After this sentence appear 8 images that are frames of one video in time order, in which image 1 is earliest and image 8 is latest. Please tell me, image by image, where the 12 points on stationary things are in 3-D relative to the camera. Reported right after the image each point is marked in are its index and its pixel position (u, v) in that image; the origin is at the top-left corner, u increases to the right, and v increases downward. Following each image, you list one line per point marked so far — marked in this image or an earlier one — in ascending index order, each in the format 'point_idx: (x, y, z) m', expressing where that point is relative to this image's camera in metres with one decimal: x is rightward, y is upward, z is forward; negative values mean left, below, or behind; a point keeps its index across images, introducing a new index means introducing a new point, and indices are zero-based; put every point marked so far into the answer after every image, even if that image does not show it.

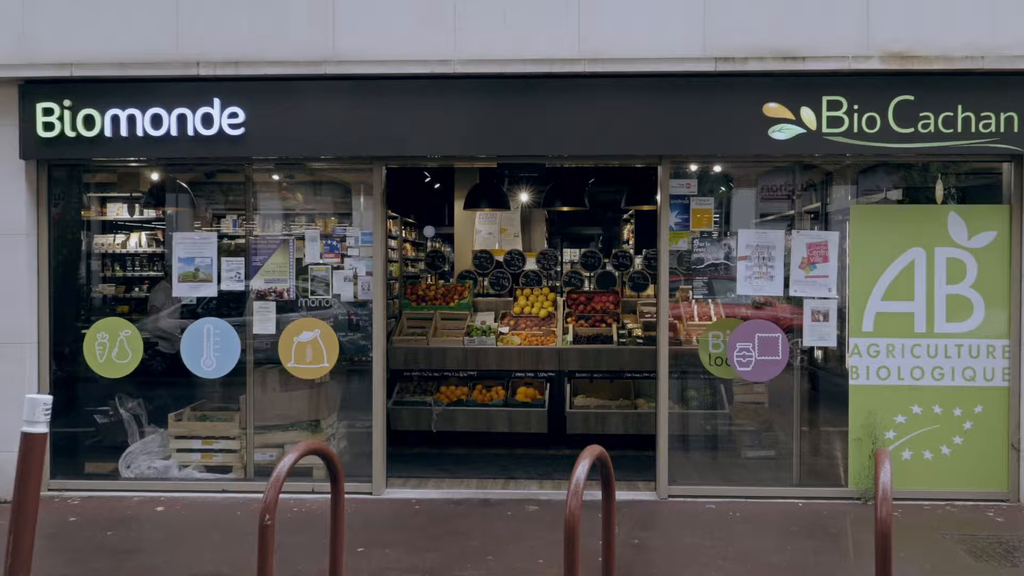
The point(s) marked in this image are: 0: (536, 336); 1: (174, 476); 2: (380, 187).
0: (+0.3, -0.6, +8.2) m
1: (-3.0, -1.7, +6.4) m
2: (-1.2, +0.8, +6.2) m
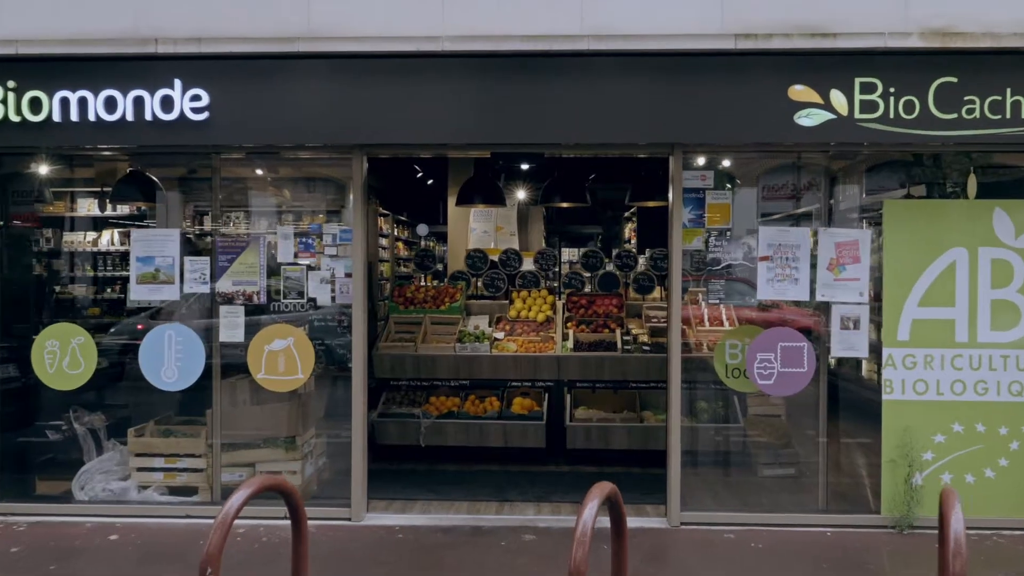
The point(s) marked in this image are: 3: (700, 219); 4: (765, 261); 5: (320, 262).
0: (+0.2, -0.6, +7.6) m
1: (-3.1, -1.7, +5.8) m
2: (-1.2, +0.8, +5.5) m
3: (+1.4, +0.5, +5.5) m
4: (+1.9, +0.2, +5.5) m
5: (-1.5, +0.2, +5.7) m
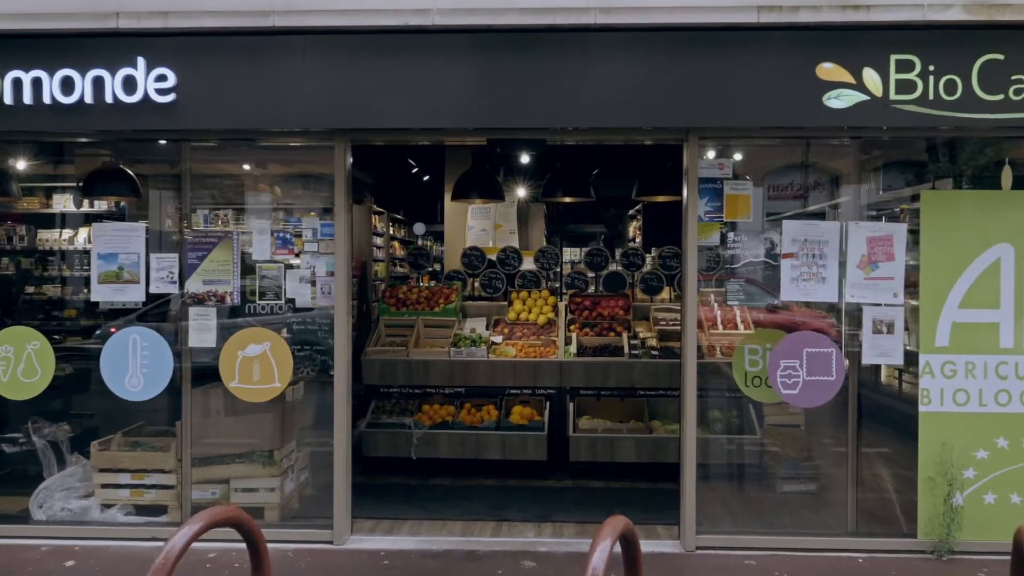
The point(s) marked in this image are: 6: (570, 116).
0: (+0.2, -0.6, +7.1) m
1: (-3.1, -1.7, +5.3) m
2: (-1.2, +0.8, +5.0) m
3: (+1.4, +0.5, +5.0) m
4: (+1.9, +0.2, +5.0) m
5: (-1.6, +0.2, +5.2) m
6: (+0.4, +1.1, +4.7) m
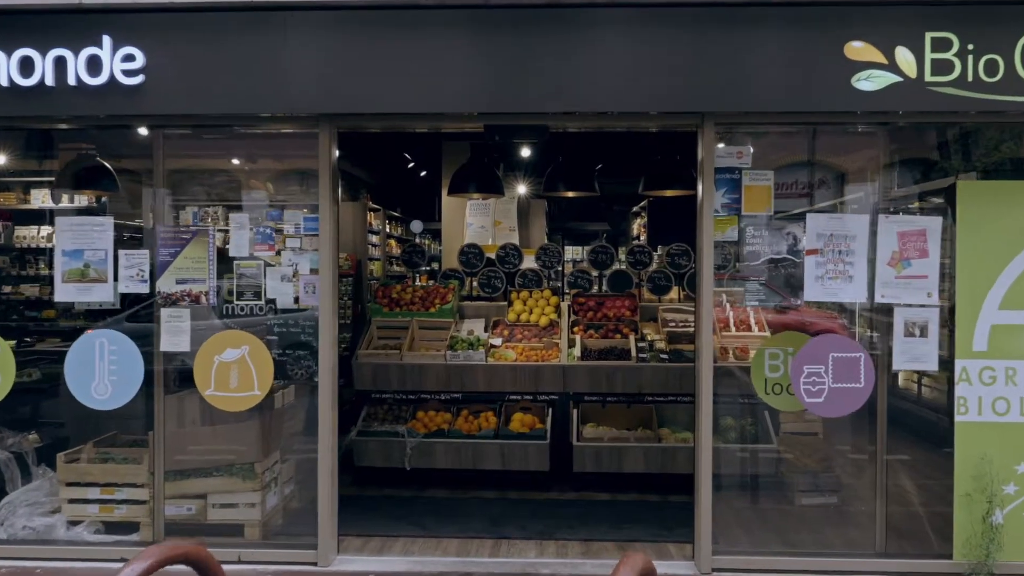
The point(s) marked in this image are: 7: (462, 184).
0: (+0.2, -0.6, +6.7) m
1: (-3.1, -1.7, +4.9) m
2: (-1.2, +0.8, +4.6) m
3: (+1.4, +0.5, +4.6) m
4: (+1.9, +0.2, +4.6) m
5: (-1.6, +0.2, +4.8) m
6: (+0.4, +1.1, +4.3) m
7: (-0.5, +1.1, +7.5) m
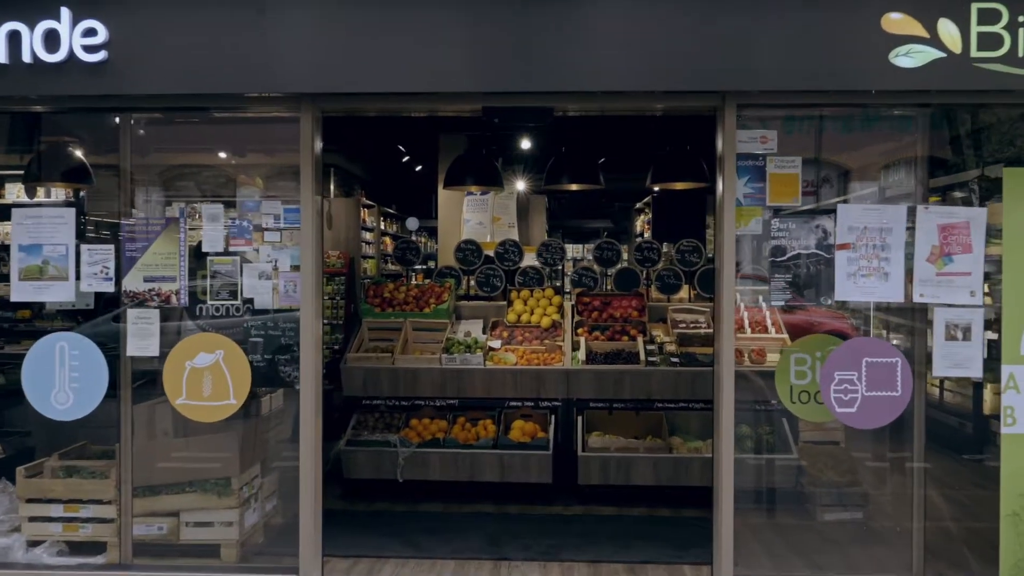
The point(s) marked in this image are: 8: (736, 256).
0: (+0.2, -0.6, +6.3) m
1: (-3.1, -1.7, +4.5) m
2: (-1.2, +0.8, +4.2) m
3: (+1.4, +0.6, +4.2) m
4: (+1.9, +0.2, +4.2) m
5: (-1.6, +0.2, +4.4) m
6: (+0.4, +1.2, +3.9) m
7: (-0.5, +1.1, +7.1) m
8: (+1.3, +0.2, +4.1) m
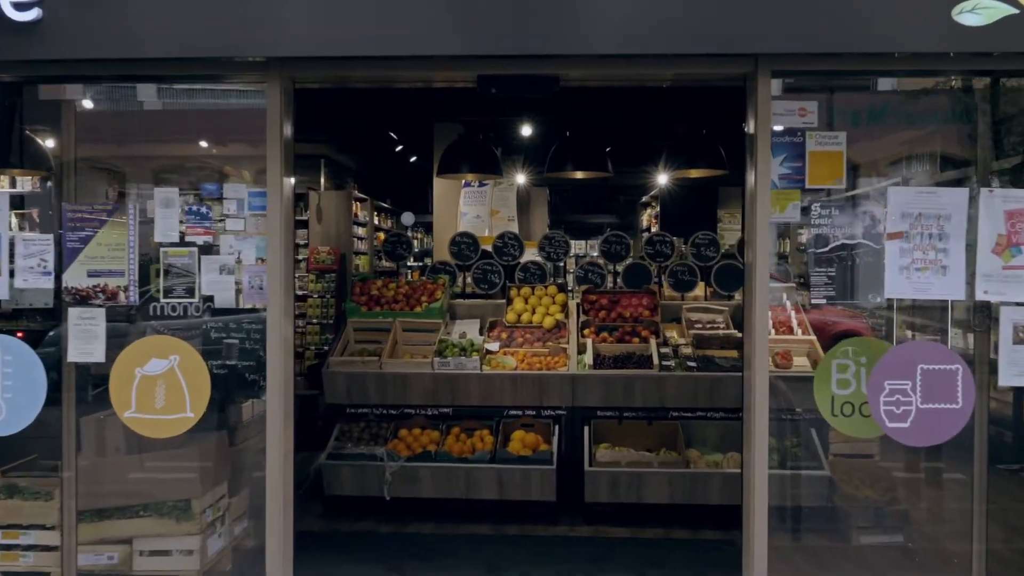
0: (+0.2, -0.5, +5.7) m
1: (-3.1, -1.7, +3.9) m
2: (-1.2, +0.8, +3.7) m
3: (+1.4, +0.6, +3.6) m
4: (+1.9, +0.2, +3.6) m
5: (-1.6, +0.2, +3.8) m
6: (+0.4, +1.2, +3.4) m
7: (-0.5, +1.1, +6.5) m
8: (+1.3, +0.2, +3.5) m
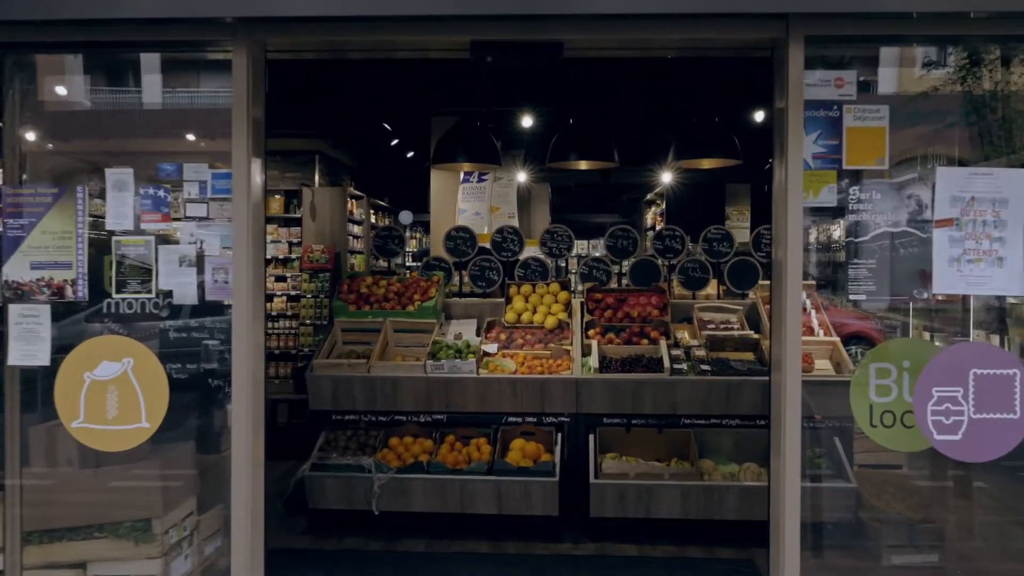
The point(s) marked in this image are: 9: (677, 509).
0: (+0.2, -0.5, +5.3) m
1: (-3.1, -1.7, +3.5) m
2: (-1.2, +0.9, +3.2) m
3: (+1.4, +0.6, +3.2) m
4: (+1.9, +0.3, +3.2) m
5: (-1.6, +0.3, +3.4) m
6: (+0.4, +1.2, +2.9) m
7: (-0.5, +1.1, +6.1) m
8: (+1.3, +0.2, +3.1) m
9: (+1.1, -1.4, +4.6) m
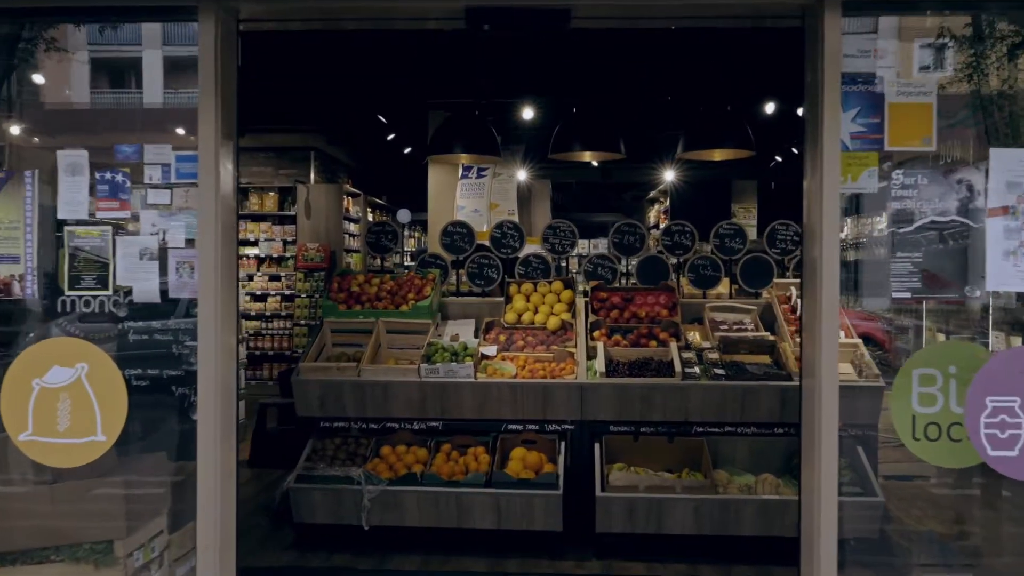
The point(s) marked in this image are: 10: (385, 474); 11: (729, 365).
0: (+0.2, -0.5, +4.9) m
1: (-3.1, -1.6, +3.2) m
2: (-1.2, +0.9, +2.9) m
3: (+1.4, +0.6, +2.9) m
4: (+1.9, +0.3, +2.8) m
5: (-1.6, +0.3, +3.0) m
6: (+0.4, +1.2, +2.6) m
7: (-0.5, +1.1, +5.8) m
8: (+1.3, +0.2, +2.8) m
9: (+1.1, -1.4, +4.3) m
10: (-0.8, -1.2, +4.6) m
11: (+1.4, -0.5, +4.7) m
